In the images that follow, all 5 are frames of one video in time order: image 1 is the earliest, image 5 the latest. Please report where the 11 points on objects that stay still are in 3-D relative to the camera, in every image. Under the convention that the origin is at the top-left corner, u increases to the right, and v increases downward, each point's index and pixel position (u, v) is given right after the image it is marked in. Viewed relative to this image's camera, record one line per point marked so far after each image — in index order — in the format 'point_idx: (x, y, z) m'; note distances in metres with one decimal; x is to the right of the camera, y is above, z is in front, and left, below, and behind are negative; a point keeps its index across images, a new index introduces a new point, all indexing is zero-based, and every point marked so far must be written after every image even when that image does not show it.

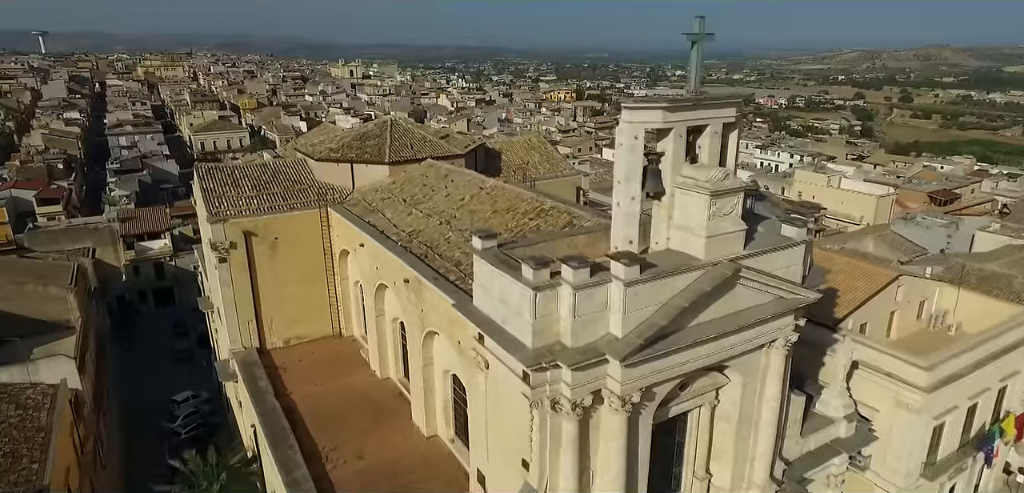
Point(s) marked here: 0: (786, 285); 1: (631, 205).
0: (+3.9, -0.5, +8.1) m
1: (+1.6, +0.5, +7.6) m
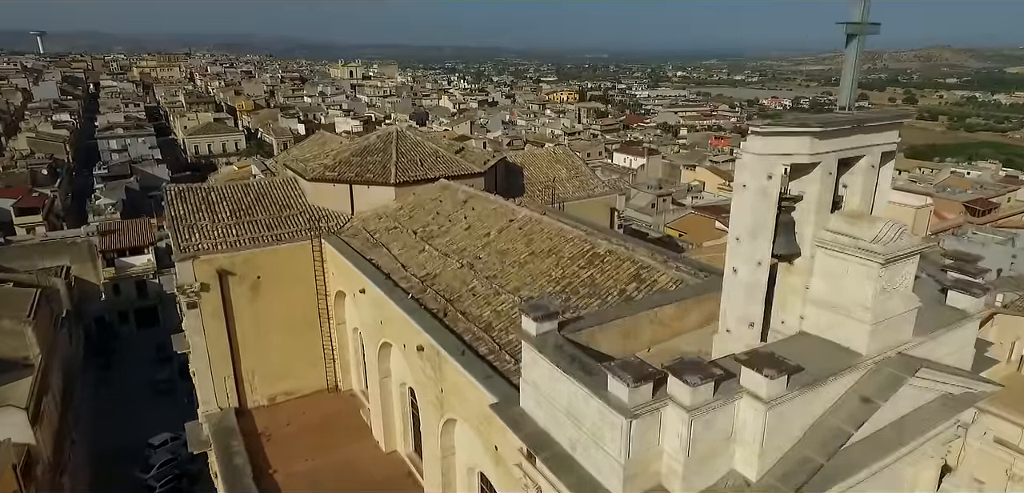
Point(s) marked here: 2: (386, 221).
0: (+4.5, -1.3, +5.7) m
1: (+2.2, -0.3, +5.2) m
2: (-2.6, +0.5, +11.6) m
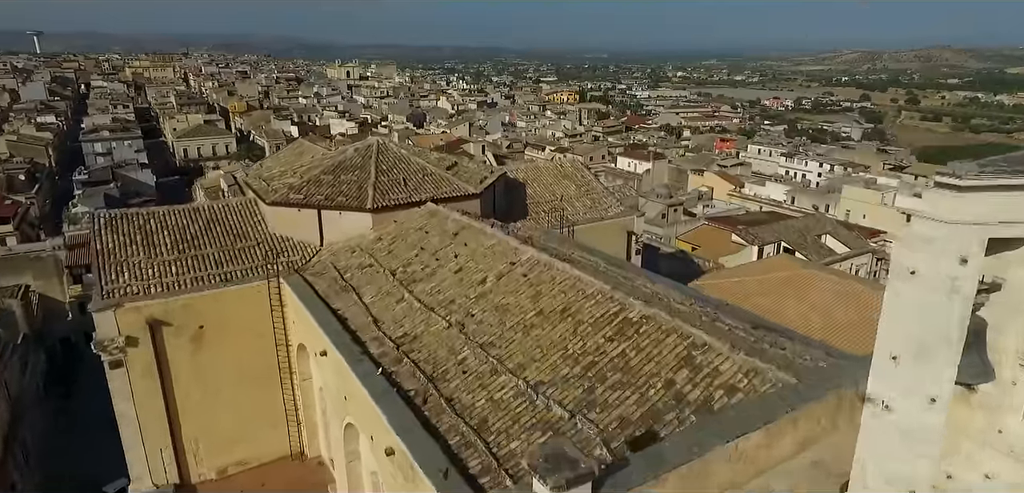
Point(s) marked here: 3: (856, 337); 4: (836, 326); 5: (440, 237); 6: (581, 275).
0: (+4.5, -2.0, +3.6) m
1: (+2.3, -0.9, +3.1) m
2: (-2.5, -0.1, +9.5) m
3: (+8.0, -2.2, +13.4) m
4: (+7.8, -2.0, +14.0) m
5: (-1.1, +0.1, +9.1) m
6: (+0.9, -0.4, +7.0) m
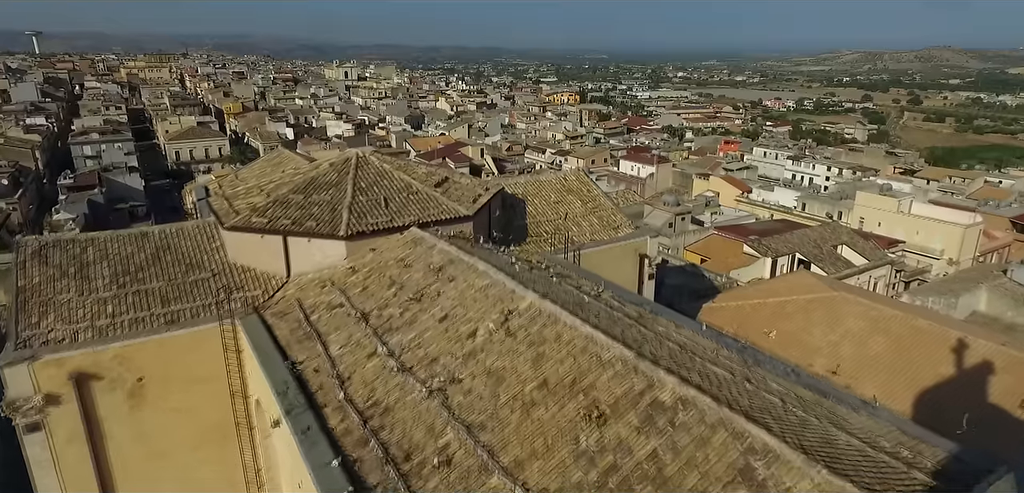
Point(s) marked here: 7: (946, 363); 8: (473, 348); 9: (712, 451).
0: (+4.5, -2.5, +2.2) m
1: (+2.2, -1.4, +1.7) m
2: (-2.6, -0.6, +8.1) m
3: (+7.9, -2.7, +12.0) m
4: (+7.8, -2.5, +12.5) m
5: (-1.2, -0.4, +7.7) m
6: (+0.8, -0.9, +5.6) m
7: (+9.0, -2.4, +11.9) m
8: (-0.4, -1.1, +6.0) m
9: (+1.4, -1.5, +4.2) m
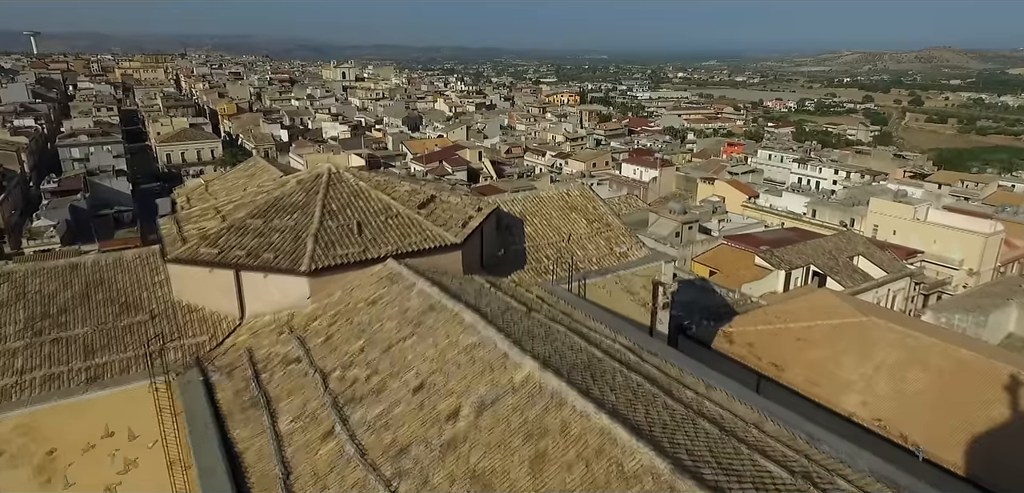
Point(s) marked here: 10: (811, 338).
0: (+4.4, -3.0, +0.8) m
1: (+2.2, -1.9, +0.3) m
2: (-2.6, -1.1, +6.7) m
3: (+7.9, -3.2, +10.6) m
4: (+7.7, -3.0, +11.1) m
5: (-1.2, -0.8, +6.3) m
6: (+0.7, -1.3, +4.2) m
7: (+9.0, -2.9, +10.6) m
8: (-0.5, -1.5, +4.7) m
9: (+1.4, -2.0, +2.8) m
10: (+7.0, -2.1, +13.3) m
